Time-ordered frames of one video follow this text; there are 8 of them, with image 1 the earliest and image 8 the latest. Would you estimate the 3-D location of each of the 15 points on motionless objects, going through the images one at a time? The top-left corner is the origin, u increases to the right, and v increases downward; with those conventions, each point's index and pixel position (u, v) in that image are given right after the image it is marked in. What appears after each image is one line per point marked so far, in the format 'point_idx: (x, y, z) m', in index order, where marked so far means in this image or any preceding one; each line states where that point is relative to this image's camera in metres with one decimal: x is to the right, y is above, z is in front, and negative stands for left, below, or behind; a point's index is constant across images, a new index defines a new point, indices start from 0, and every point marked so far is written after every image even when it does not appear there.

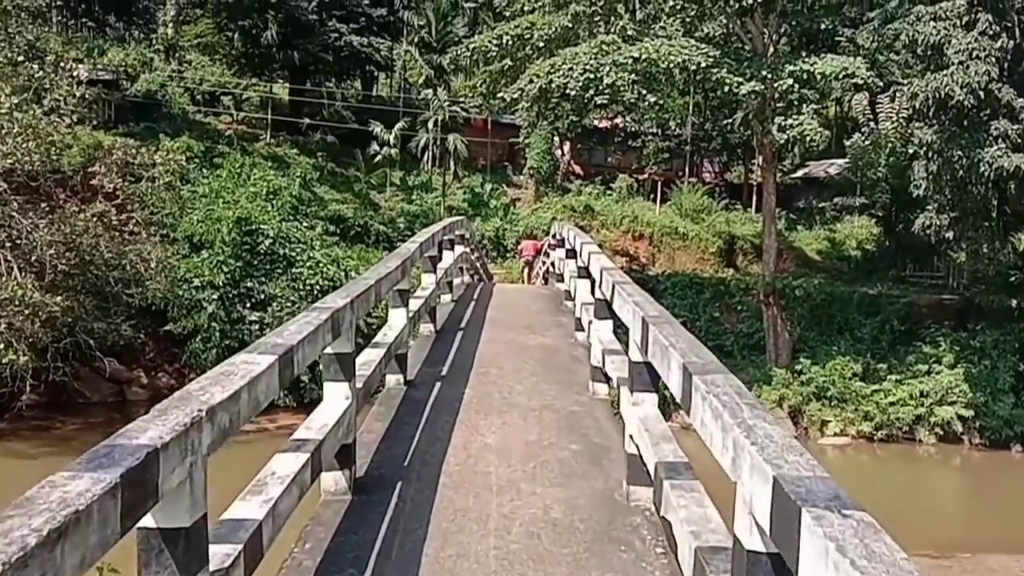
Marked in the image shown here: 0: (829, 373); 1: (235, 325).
0: (+4.9, -1.3, +14.8) m
1: (-3.8, -0.5, +13.6) m
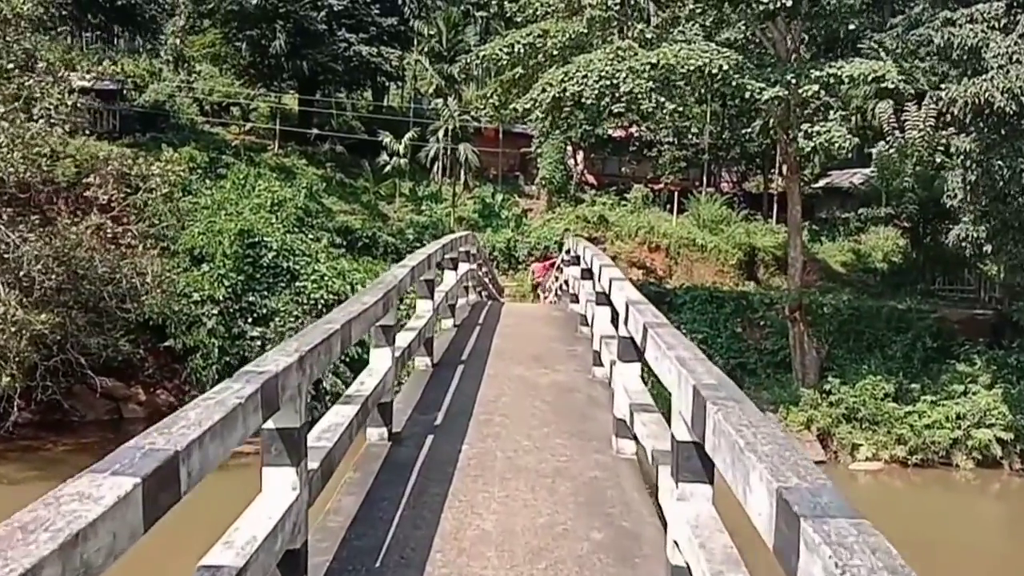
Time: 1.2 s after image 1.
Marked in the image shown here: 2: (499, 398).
0: (+5.1, -1.6, +14.0) m
1: (-3.6, -0.7, +12.9) m
2: (-0.1, -0.5, +4.1) m
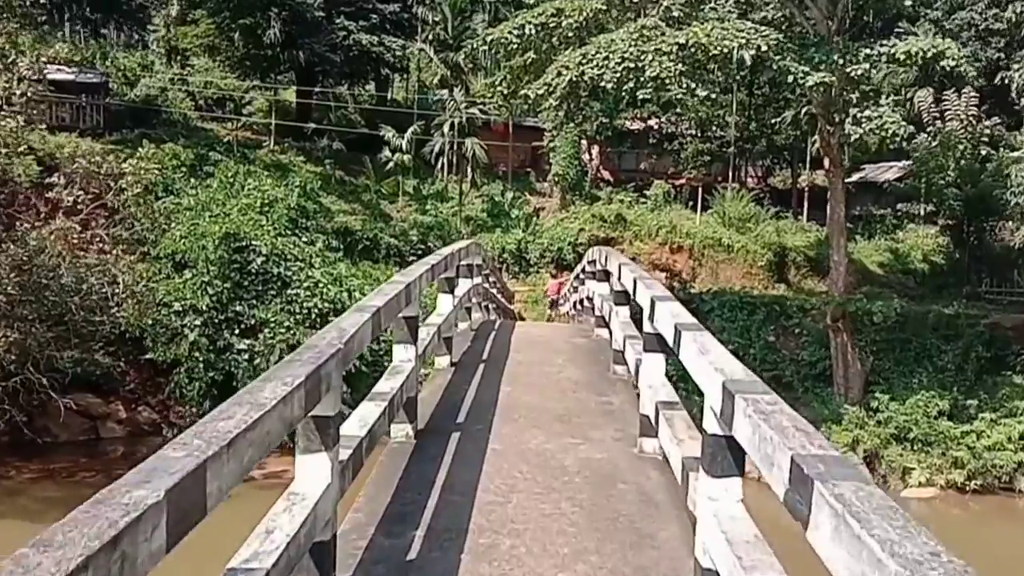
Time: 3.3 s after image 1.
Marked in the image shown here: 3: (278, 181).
0: (+5.2, -1.6, +12.6) m
1: (-3.5, -0.8, +11.6) m
2: (0.0, -0.6, +2.8) m
3: (-4.0, +1.8, +16.4) m
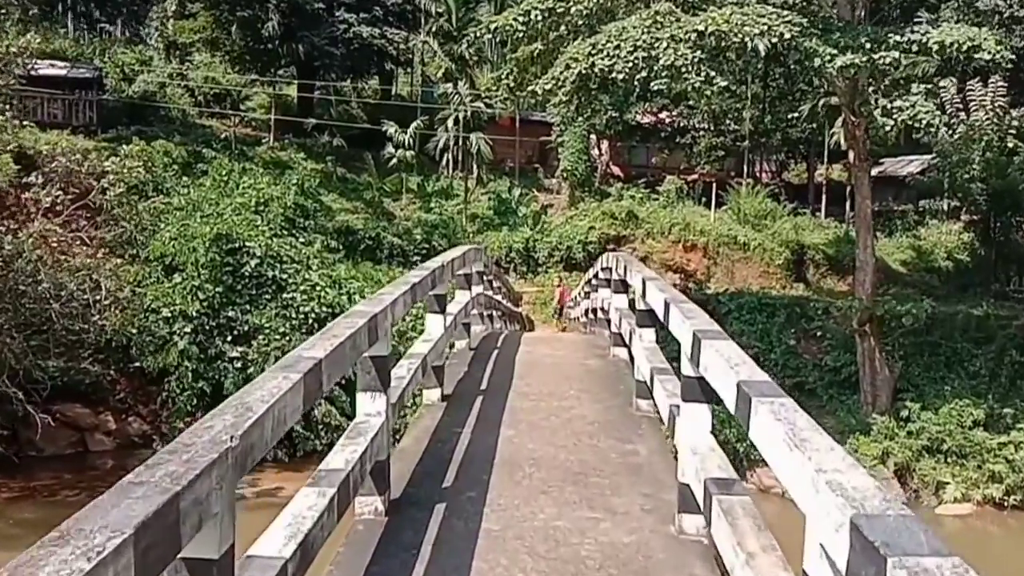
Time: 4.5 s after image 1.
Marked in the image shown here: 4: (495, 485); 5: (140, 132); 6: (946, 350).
0: (+5.3, -1.6, +11.9) m
1: (-3.4, -0.9, +11.0) m
2: (0.0, -0.7, +2.0) m
3: (-3.9, +1.8, +15.7) m
4: (0.0, -0.6, +2.8) m
5: (-6.8, +2.9, +17.7) m
6: (+6.3, -0.9, +14.0) m
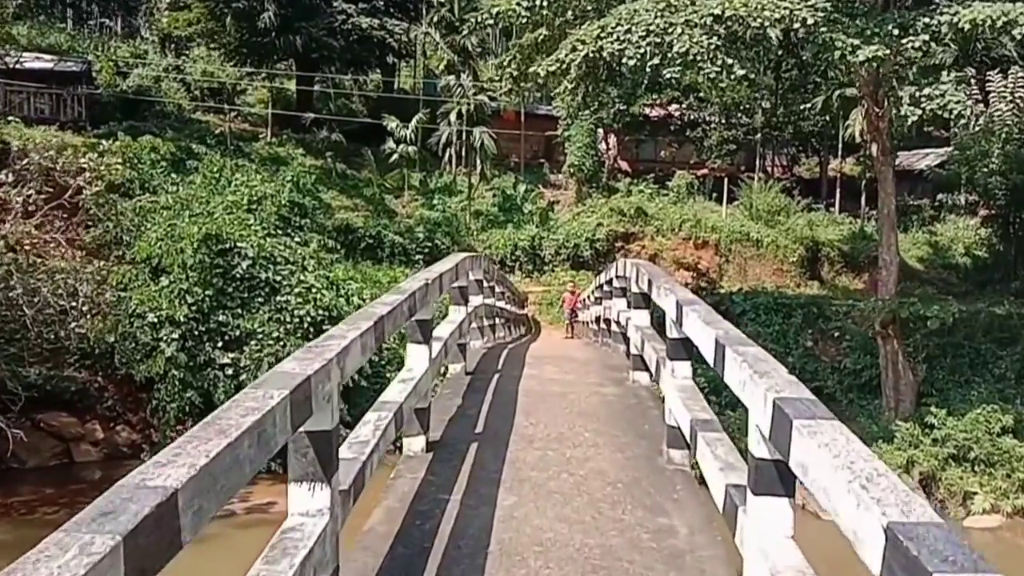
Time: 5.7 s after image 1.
0: (+5.4, -1.6, +11.3) m
1: (-3.4, -0.9, +10.4) m
2: (0.0, -0.7, +1.5) m
3: (-3.8, +1.8, +15.2) m
4: (0.0, -0.6, +2.3) m
5: (-6.8, +2.9, +17.1) m
6: (+6.4, -0.9, +13.4) m
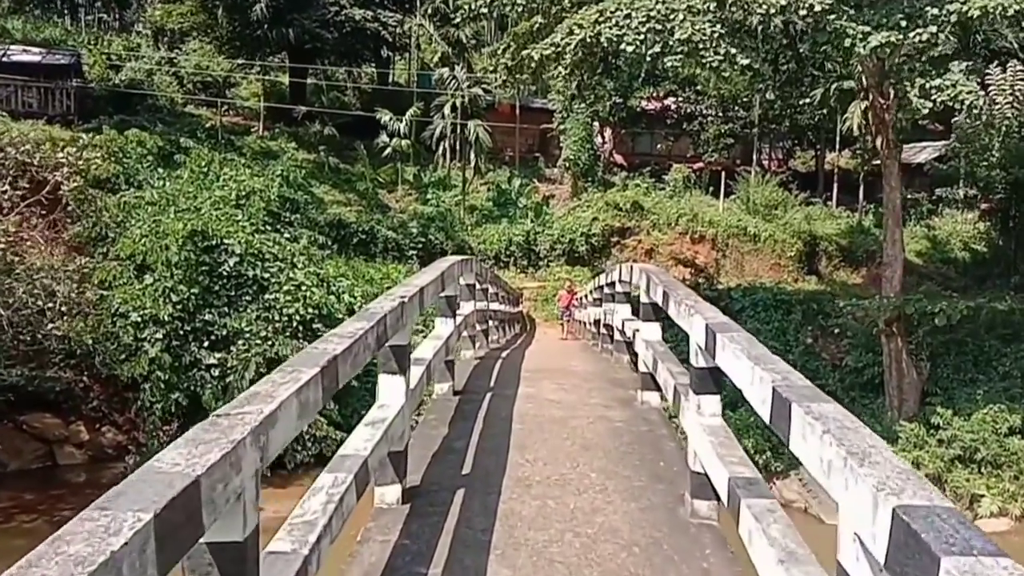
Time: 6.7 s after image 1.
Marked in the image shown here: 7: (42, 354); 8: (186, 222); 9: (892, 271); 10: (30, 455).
0: (+5.3, -1.6, +11.0) m
1: (-3.4, -0.9, +10.1) m
2: (0.0, -0.8, +1.2) m
3: (-3.9, +1.8, +14.8) m
4: (0.0, -0.7, +2.0) m
5: (-6.9, +3.0, +16.8) m
6: (+6.3, -0.8, +13.1) m
7: (-4.8, -0.7, +9.8) m
8: (-3.7, +0.8, +10.9) m
9: (+4.7, +0.2, +11.9) m
10: (-5.0, -1.8, +10.0) m
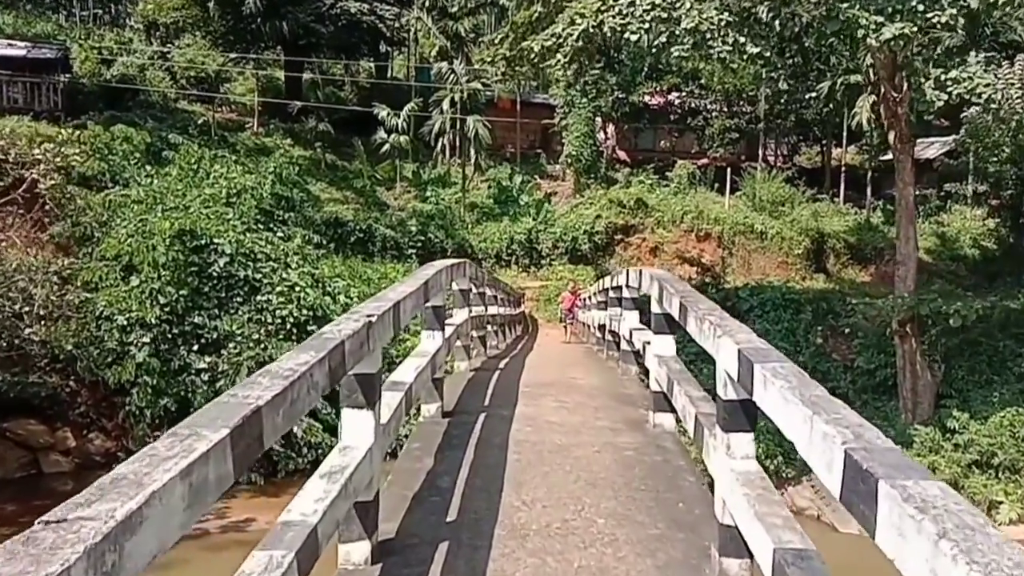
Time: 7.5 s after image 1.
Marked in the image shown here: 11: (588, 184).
0: (+5.3, -1.6, +10.6) m
1: (-3.4, -0.9, +9.7) m
2: (0.0, -0.8, +0.8) m
3: (-3.9, +1.8, +14.5) m
4: (-0.1, -0.7, +1.6) m
5: (-6.8, +2.9, +16.4) m
6: (+6.3, -0.8, +12.7) m
7: (-4.8, -0.7, +9.4) m
8: (-3.7, +0.7, +10.6) m
9: (+4.7, +0.2, +11.5) m
10: (-5.0, -1.8, +9.6) m
11: (+1.6, +2.1, +19.6) m
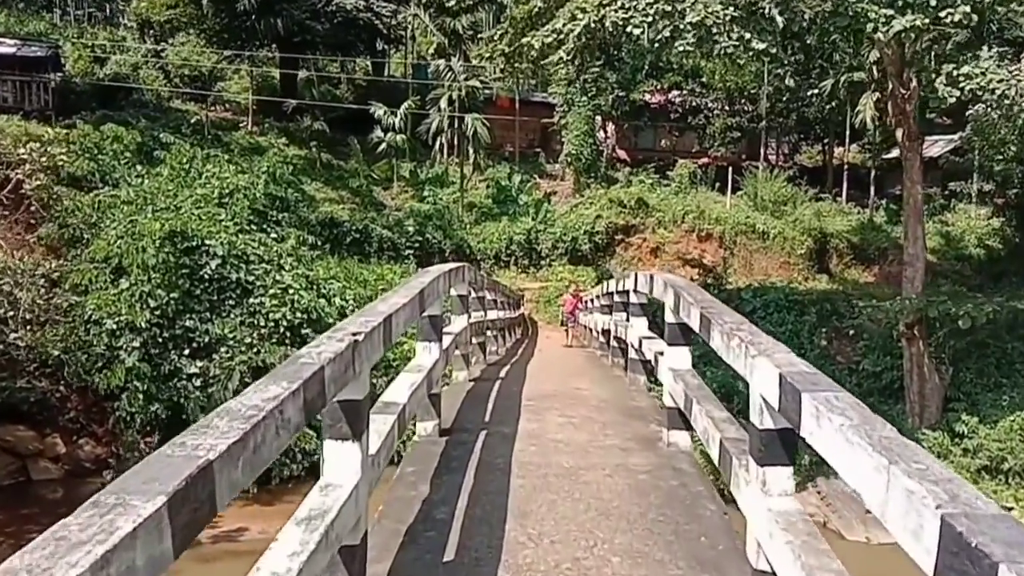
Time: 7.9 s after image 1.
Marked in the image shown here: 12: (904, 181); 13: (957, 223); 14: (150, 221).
0: (+5.3, -1.6, +10.4) m
1: (-3.4, -0.9, +9.5) m
2: (0.0, -0.8, +0.6) m
3: (-3.9, +1.8, +14.2) m
4: (0.0, -0.7, +1.3) m
5: (-6.9, +2.9, +16.2) m
6: (+6.3, -0.8, +12.5) m
7: (-4.8, -0.7, +9.2) m
8: (-3.7, +0.7, +10.3) m
9: (+4.7, +0.2, +11.2) m
10: (-5.0, -1.8, +9.4) m
11: (+1.5, +2.1, +19.3) m
12: (+4.5, +1.2, +10.9) m
13: (+8.5, +1.2, +18.4) m
14: (-4.0, +0.8, +10.7) m
